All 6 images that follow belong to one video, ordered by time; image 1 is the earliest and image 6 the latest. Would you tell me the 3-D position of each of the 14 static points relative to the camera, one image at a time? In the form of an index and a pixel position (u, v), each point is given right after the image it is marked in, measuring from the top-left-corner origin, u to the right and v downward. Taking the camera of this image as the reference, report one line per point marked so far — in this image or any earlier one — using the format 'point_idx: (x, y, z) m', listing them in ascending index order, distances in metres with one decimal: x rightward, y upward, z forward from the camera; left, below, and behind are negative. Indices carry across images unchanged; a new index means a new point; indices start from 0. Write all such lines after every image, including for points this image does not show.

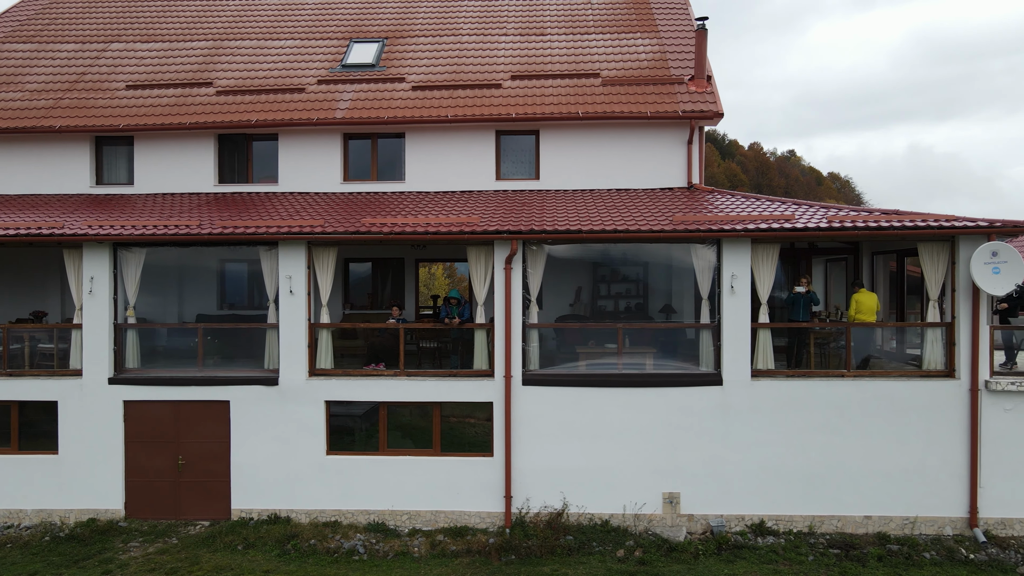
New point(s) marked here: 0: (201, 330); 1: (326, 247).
0: (-4.7, -0.6, +11.3) m
1: (-2.8, +0.6, +11.2) m
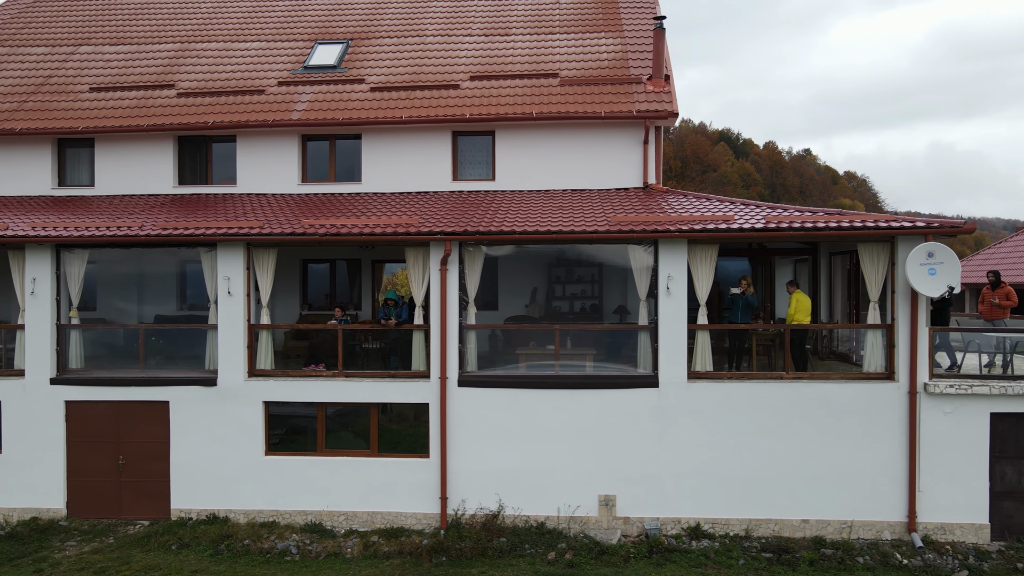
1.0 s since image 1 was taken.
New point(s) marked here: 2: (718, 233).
0: (-5.6, -0.7, +11.3) m
1: (-3.7, +0.6, +11.3) m
2: (+2.9, +0.8, +10.7) m
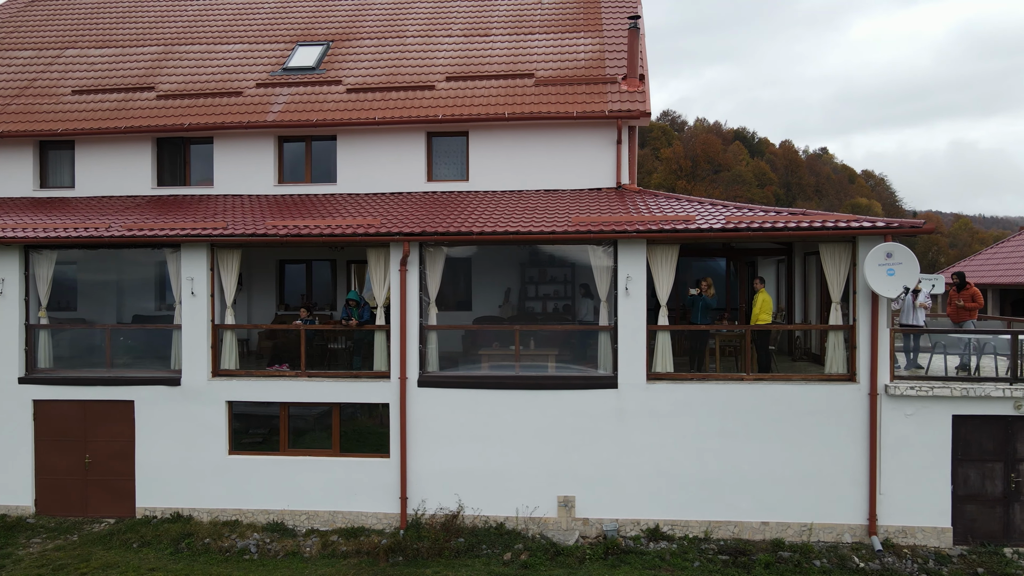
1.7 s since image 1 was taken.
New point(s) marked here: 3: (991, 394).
0: (-6.2, -0.7, +11.5) m
1: (-4.3, +0.6, +11.4) m
2: (+2.4, +0.8, +10.6) m
3: (+6.4, -1.4, +10.1) m
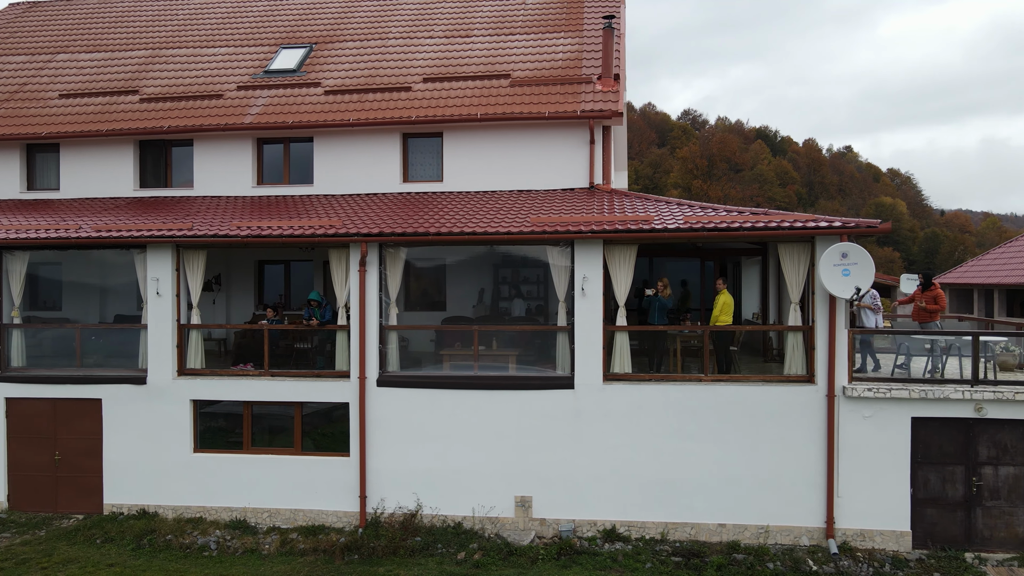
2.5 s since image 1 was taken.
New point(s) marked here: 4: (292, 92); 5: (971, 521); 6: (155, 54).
0: (-6.8, -0.7, +11.7) m
1: (-4.9, +0.6, +11.5) m
2: (+1.7, +0.8, +10.6) m
3: (+5.8, -1.4, +9.9) m
4: (-4.6, +4.1, +15.5) m
5: (+6.2, -3.1, +10.1) m
6: (-8.3, +5.5, +17.4) m
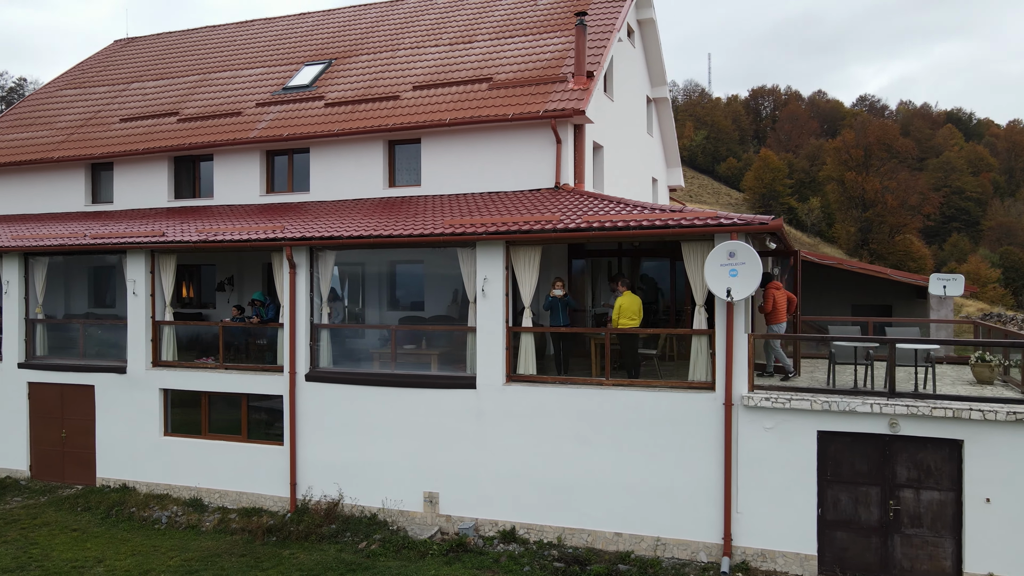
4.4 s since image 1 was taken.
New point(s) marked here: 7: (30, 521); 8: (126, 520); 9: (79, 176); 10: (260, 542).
0: (-7.8, -0.7, +13.4) m
1: (-5.9, +0.6, +12.9) m
2: (+0.3, +0.7, +10.5) m
3: (+4.2, -1.5, +9.0) m
4: (-4.7, +4.1, +16.7) m
5: (+4.6, -3.2, +9.0) m
6: (-8.0, +5.4, +19.4) m
7: (-7.6, -3.7, +11.9) m
8: (-6.2, -3.7, +11.9) m
9: (-10.4, +2.7, +17.9) m
10: (-3.7, -3.8, +11.1) m
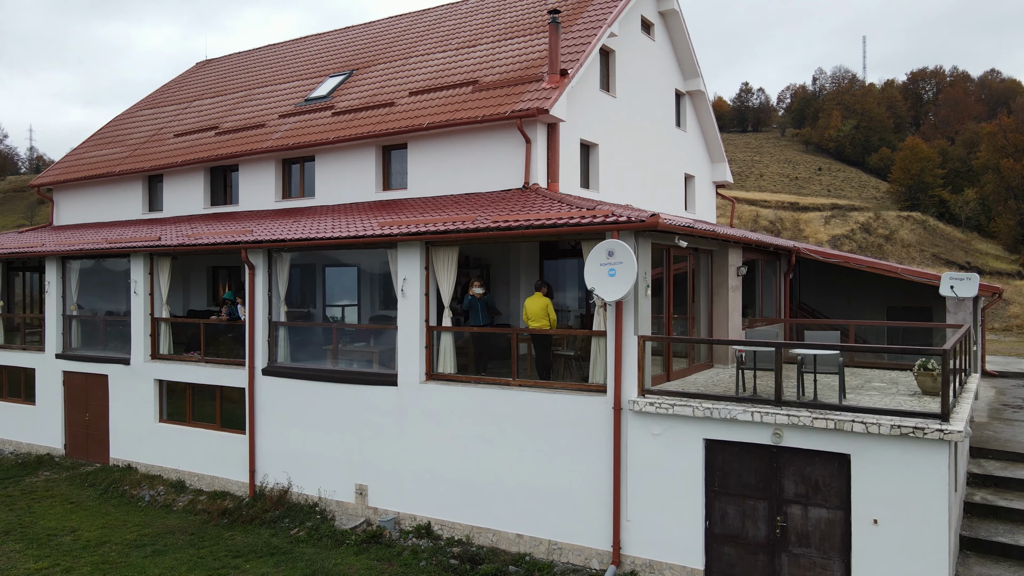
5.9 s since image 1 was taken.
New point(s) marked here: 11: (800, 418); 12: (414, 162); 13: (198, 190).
0: (-8.3, -0.7, +15.1) m
1: (-6.6, +0.6, +14.2) m
2: (-0.9, +0.7, +10.6) m
3: (+2.6, -1.5, +8.4) m
4: (-4.7, +4.1, +17.7) m
5: (+3.0, -3.2, +8.4) m
6: (-7.4, +5.4, +20.9) m
7: (-8.5, -3.7, +13.5) m
8: (-7.0, -3.7, +13.3) m
9: (-10.0, +2.7, +19.9) m
10: (-4.8, -3.8, +12.0) m
11: (+3.1, -1.4, +8.1) m
12: (-2.0, +2.6, +15.6) m
13: (-7.9, +2.4, +18.8) m
